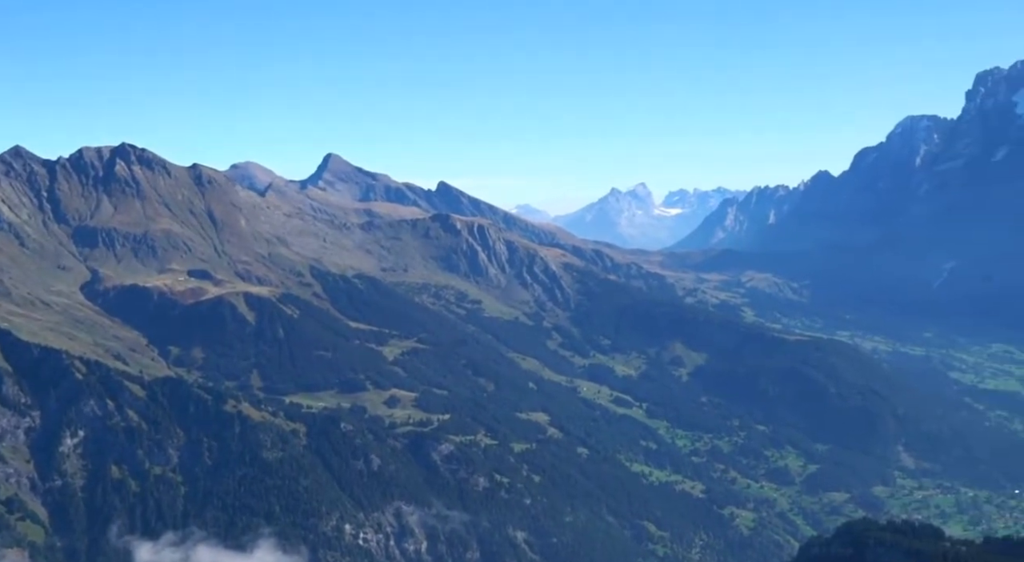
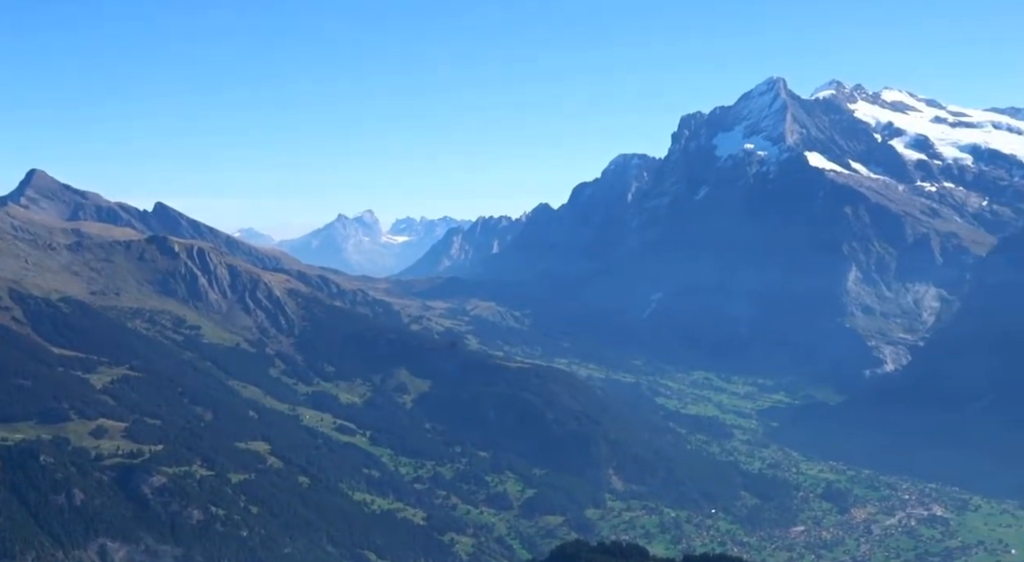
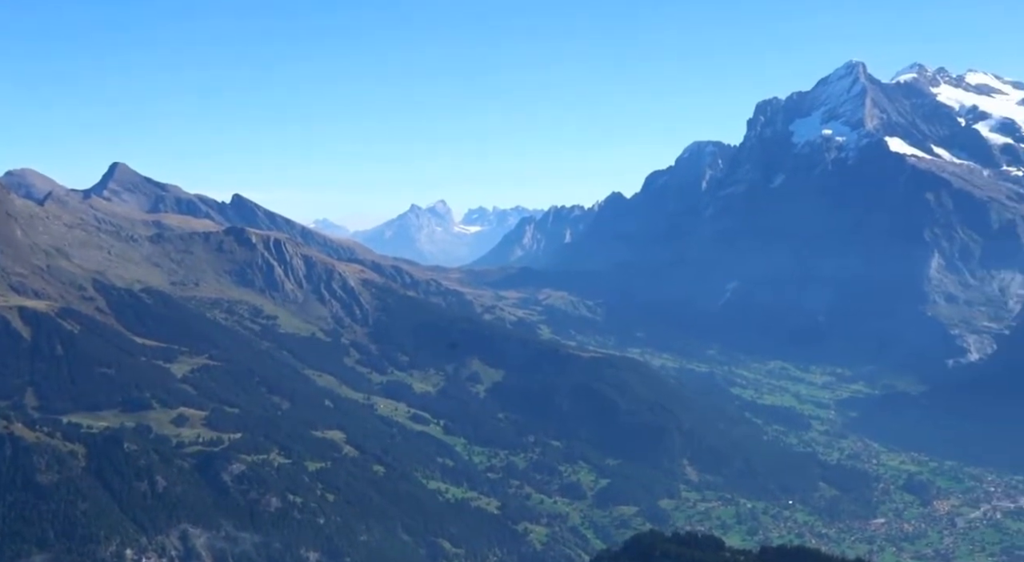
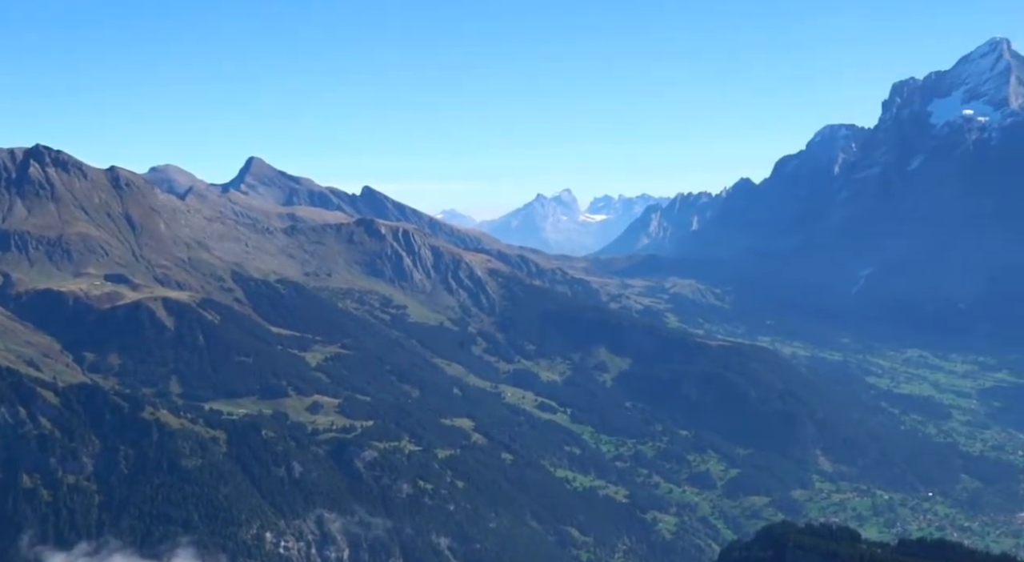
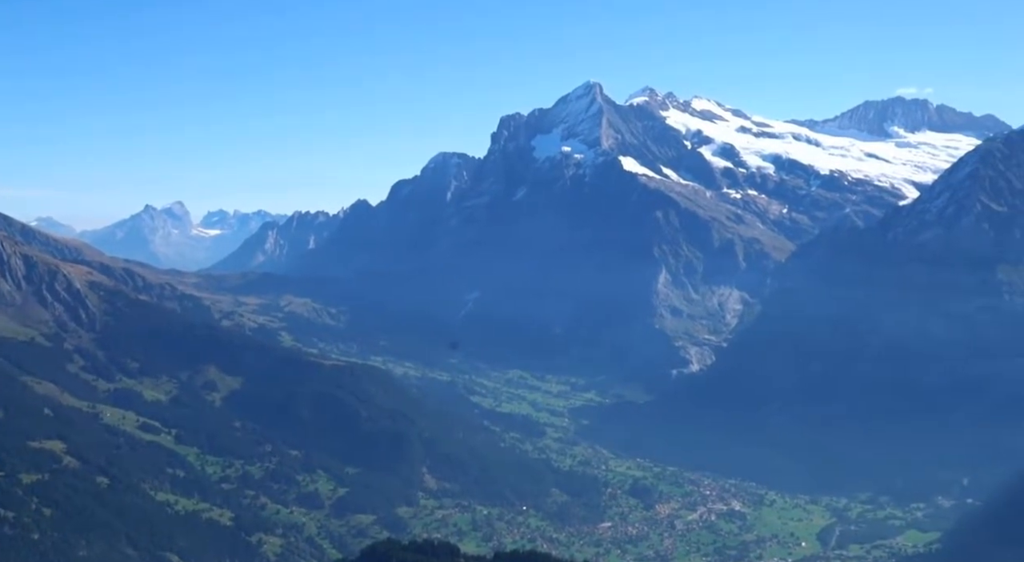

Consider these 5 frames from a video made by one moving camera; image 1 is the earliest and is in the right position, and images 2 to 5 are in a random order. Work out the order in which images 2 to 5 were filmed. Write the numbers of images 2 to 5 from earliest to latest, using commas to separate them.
4, 3, 2, 5
